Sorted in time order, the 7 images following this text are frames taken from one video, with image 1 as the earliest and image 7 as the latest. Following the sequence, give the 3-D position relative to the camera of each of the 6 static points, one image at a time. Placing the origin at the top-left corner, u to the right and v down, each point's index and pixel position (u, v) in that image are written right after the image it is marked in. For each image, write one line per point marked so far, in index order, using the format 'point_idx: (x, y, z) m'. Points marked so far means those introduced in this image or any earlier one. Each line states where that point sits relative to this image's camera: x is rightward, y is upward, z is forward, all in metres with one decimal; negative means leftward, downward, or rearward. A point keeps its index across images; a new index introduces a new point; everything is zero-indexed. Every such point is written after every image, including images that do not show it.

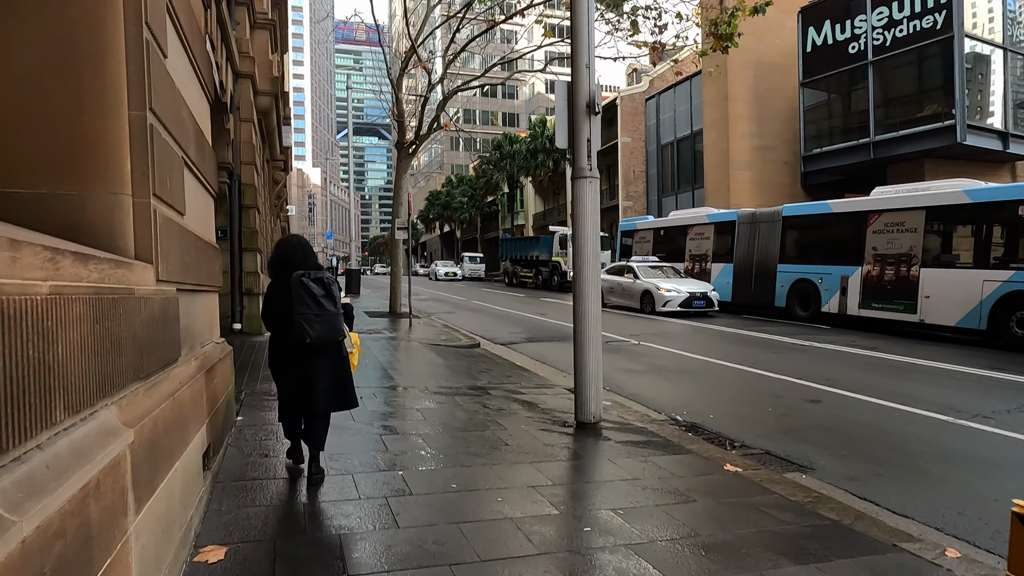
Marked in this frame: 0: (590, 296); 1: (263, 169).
0: (+0.8, -0.1, +6.3) m
1: (-6.0, +2.8, +15.4) m
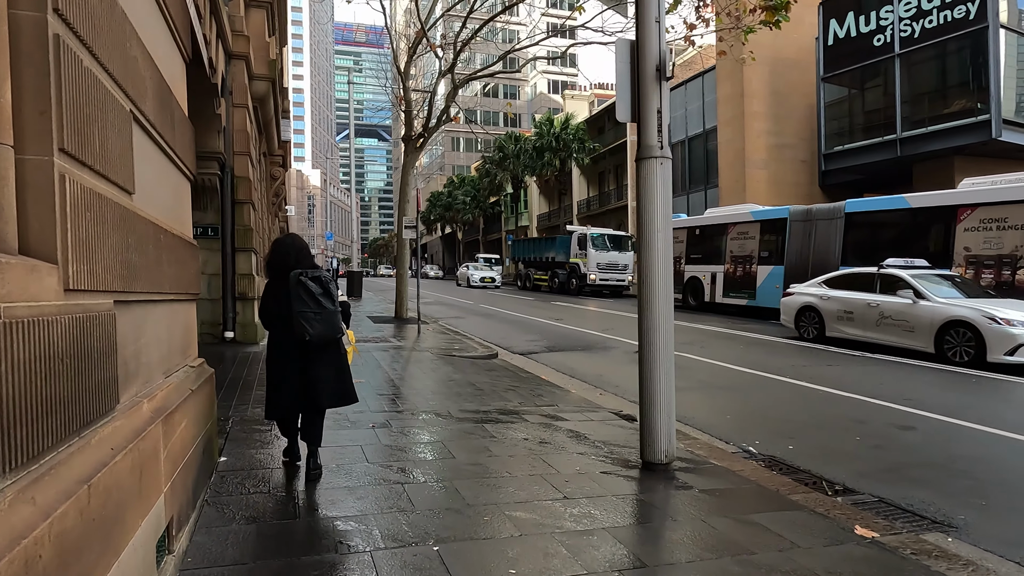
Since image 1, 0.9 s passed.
0: (+1.2, -0.1, +5.1) m
1: (-5.6, +2.8, +14.1) m
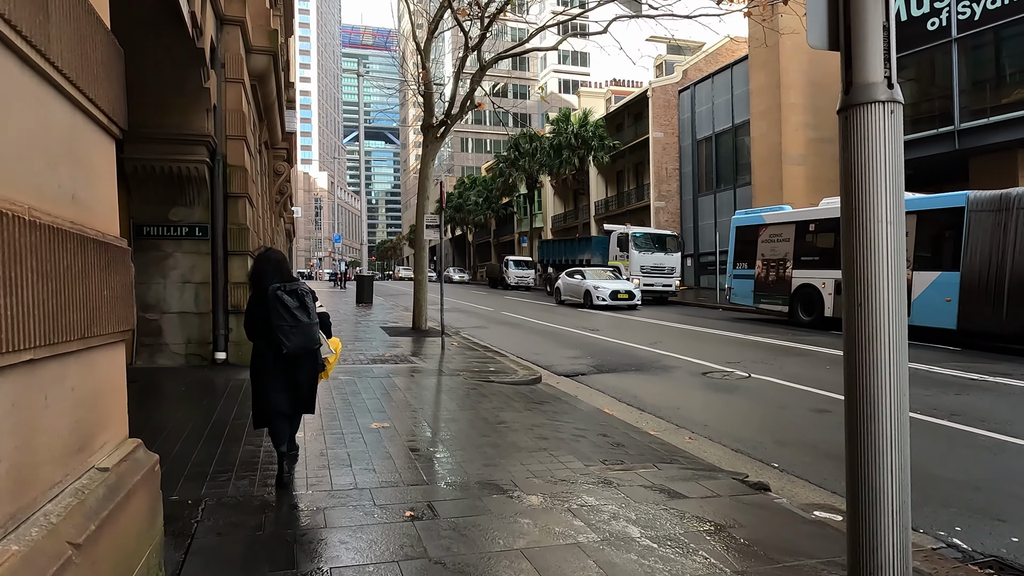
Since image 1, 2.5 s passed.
0: (+1.8, -0.2, +3.1) m
1: (-4.9, +2.6, +12.3) m
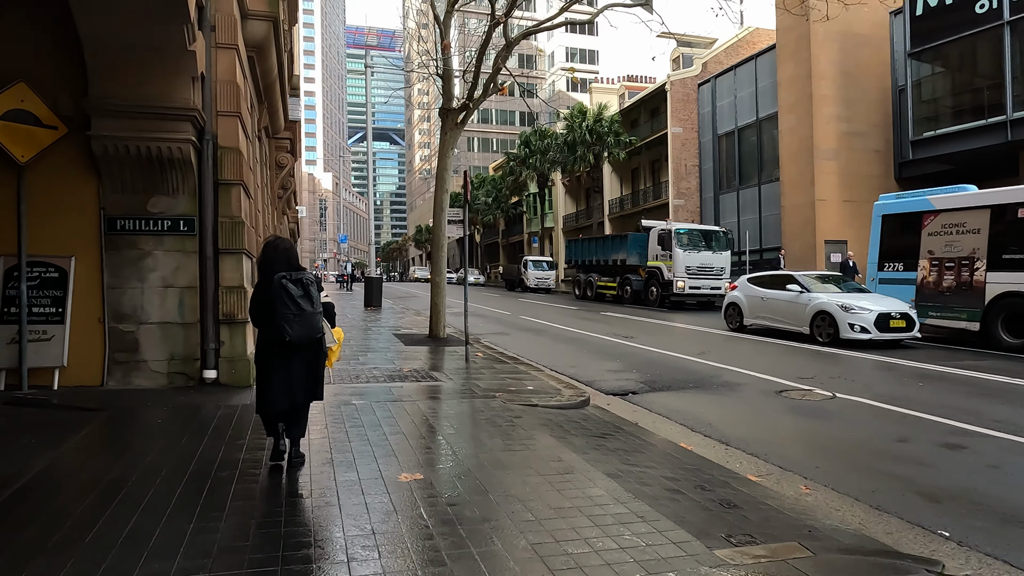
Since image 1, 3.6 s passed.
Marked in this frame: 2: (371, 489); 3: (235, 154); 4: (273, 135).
0: (+2.3, -0.3, +1.6) m
1: (-4.3, +2.5, +10.8) m
2: (-1.0, -1.4, +4.5) m
3: (-3.4, +1.7, +8.0) m
4: (-5.3, +3.4, +14.4) m
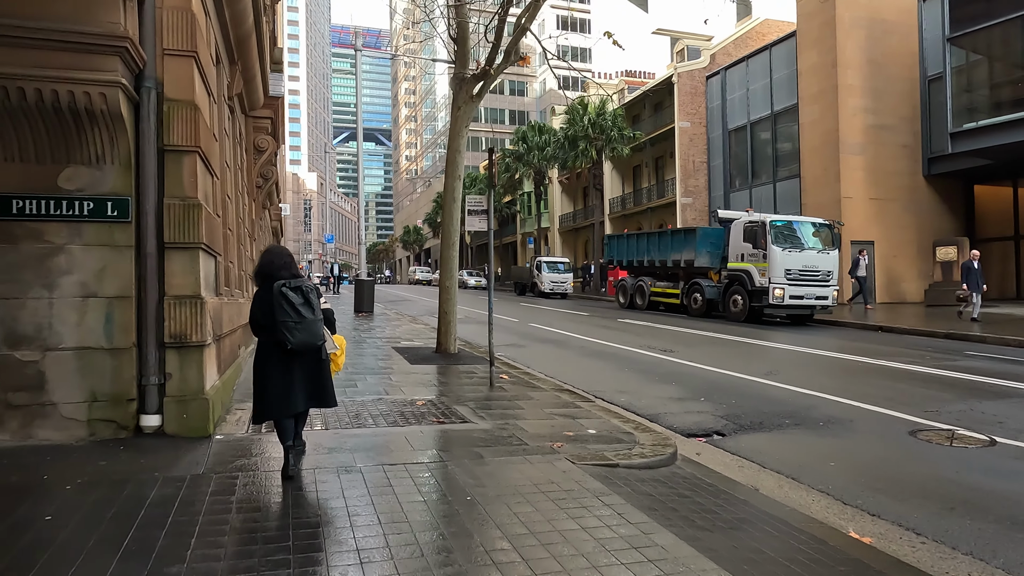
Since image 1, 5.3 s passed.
0: (+3.0, -0.4, -0.6) m
1: (-3.8, +2.4, +8.5) m
2: (-0.3, -1.5, +2.3) m
3: (-2.9, +1.6, +5.7) m
4: (-4.9, +3.3, +12.1) m
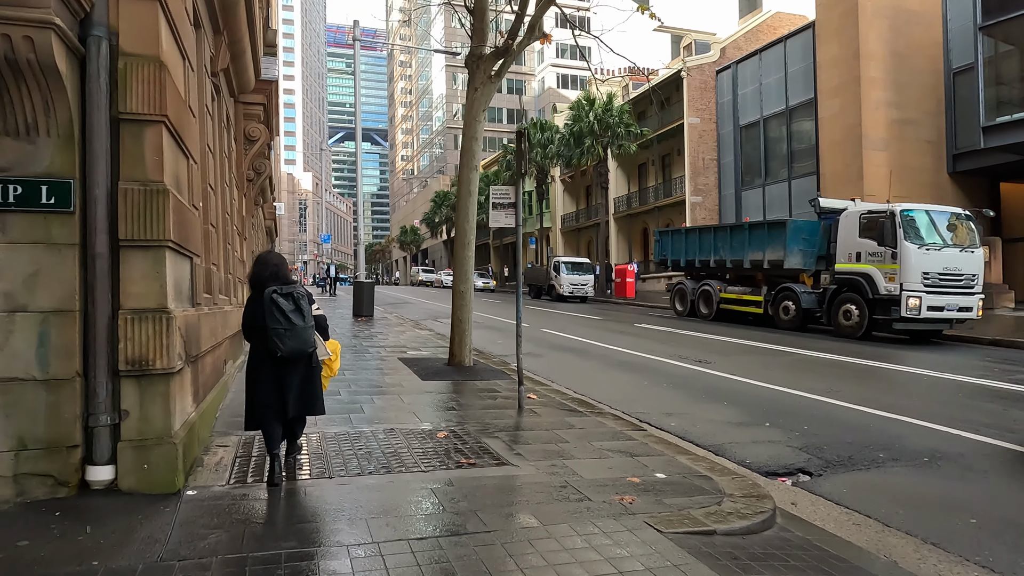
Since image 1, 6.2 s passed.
0: (+3.5, -0.4, -1.8) m
1: (-3.4, +2.3, +7.2) m
2: (+0.1, -1.6, +1.0) m
3: (-2.5, +1.5, +4.4) m
4: (-4.6, +3.2, +10.8) m
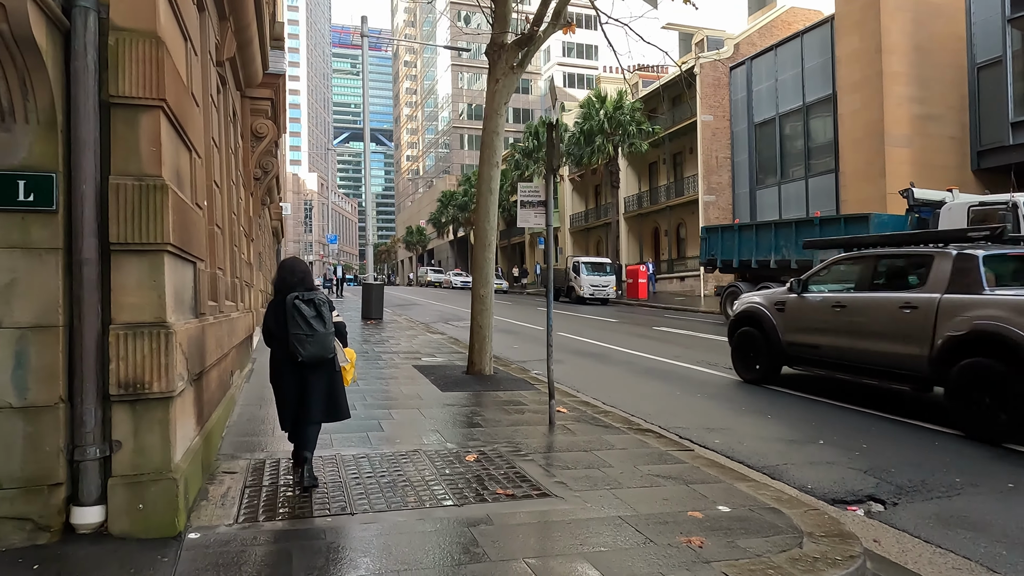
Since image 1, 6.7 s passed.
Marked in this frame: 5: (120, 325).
0: (+3.7, -0.5, -2.5) m
1: (-3.1, +2.3, +6.6) m
2: (+0.4, -1.6, +0.4) m
3: (-2.2, +1.4, +3.8) m
4: (-4.2, +3.2, +10.2) m
5: (-2.3, -0.2, +3.7) m
